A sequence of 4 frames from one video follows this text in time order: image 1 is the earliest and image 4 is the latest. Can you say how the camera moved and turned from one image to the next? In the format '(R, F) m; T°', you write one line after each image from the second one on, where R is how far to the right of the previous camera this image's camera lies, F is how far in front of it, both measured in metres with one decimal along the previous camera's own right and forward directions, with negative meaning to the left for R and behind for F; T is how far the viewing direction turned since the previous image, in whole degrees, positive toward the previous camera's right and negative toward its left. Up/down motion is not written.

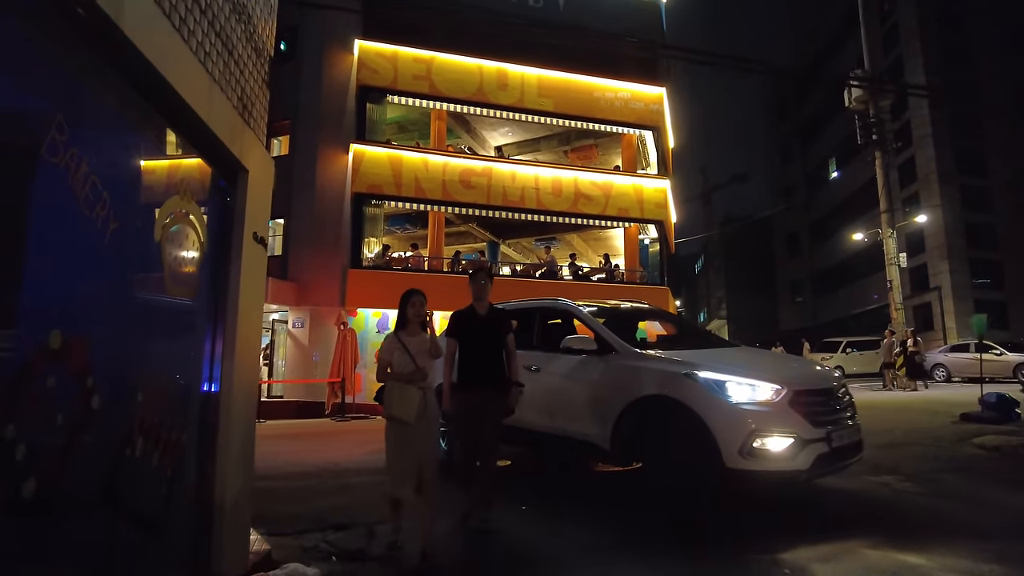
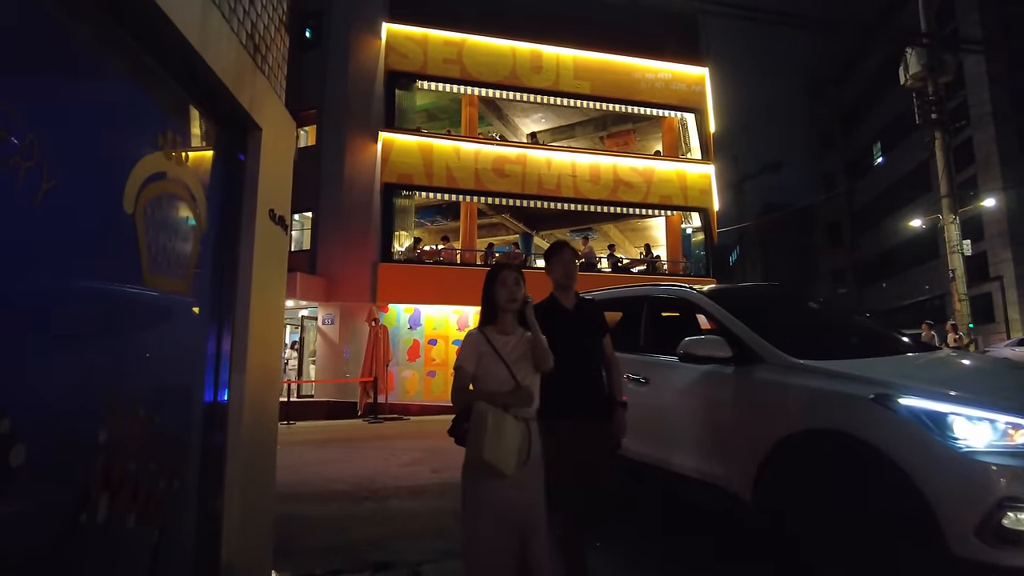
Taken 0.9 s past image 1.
(-0.3, +0.9) m; -2°
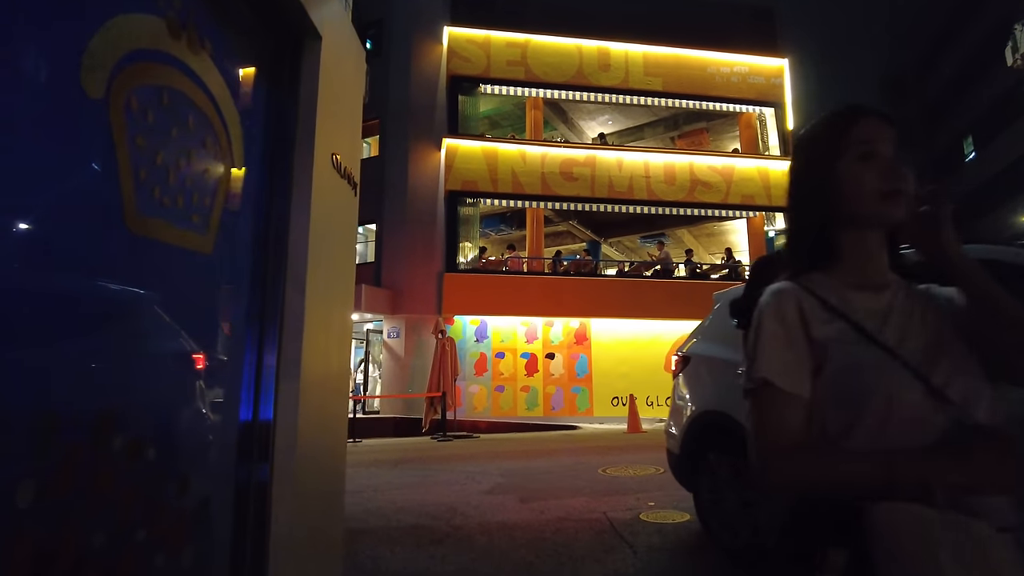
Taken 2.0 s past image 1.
(-0.3, +0.9) m; -5°
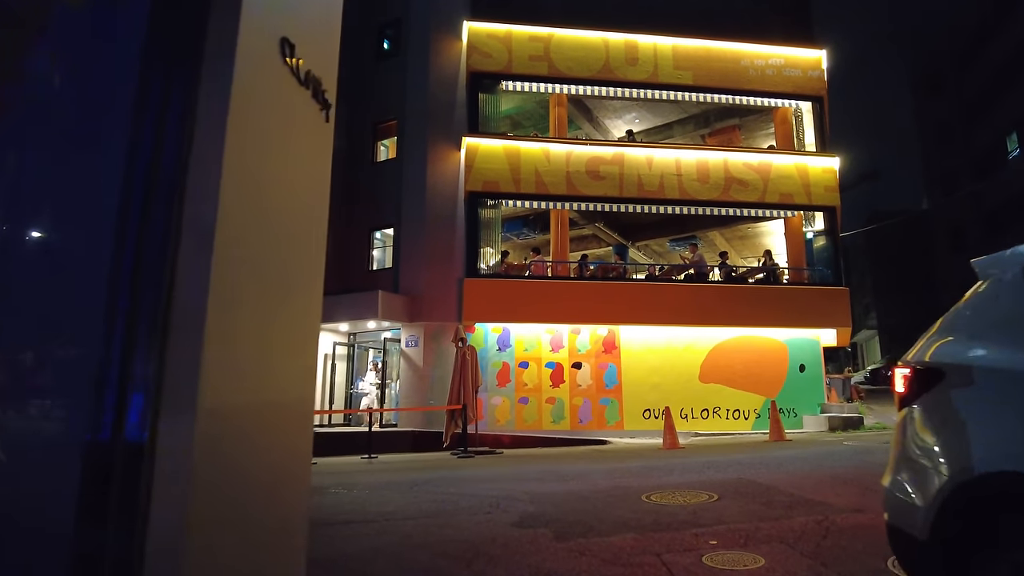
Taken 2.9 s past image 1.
(-0.1, +0.9) m; -2°
